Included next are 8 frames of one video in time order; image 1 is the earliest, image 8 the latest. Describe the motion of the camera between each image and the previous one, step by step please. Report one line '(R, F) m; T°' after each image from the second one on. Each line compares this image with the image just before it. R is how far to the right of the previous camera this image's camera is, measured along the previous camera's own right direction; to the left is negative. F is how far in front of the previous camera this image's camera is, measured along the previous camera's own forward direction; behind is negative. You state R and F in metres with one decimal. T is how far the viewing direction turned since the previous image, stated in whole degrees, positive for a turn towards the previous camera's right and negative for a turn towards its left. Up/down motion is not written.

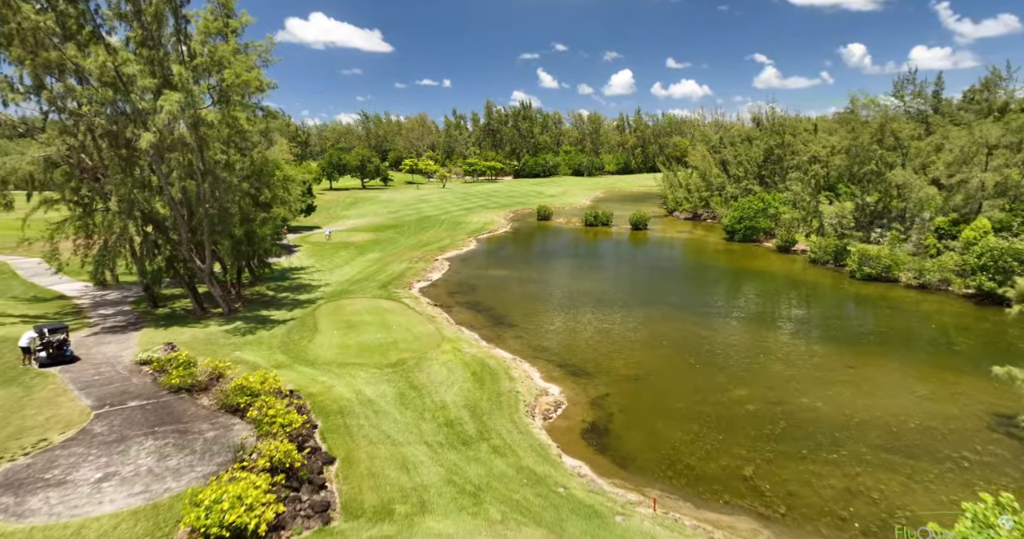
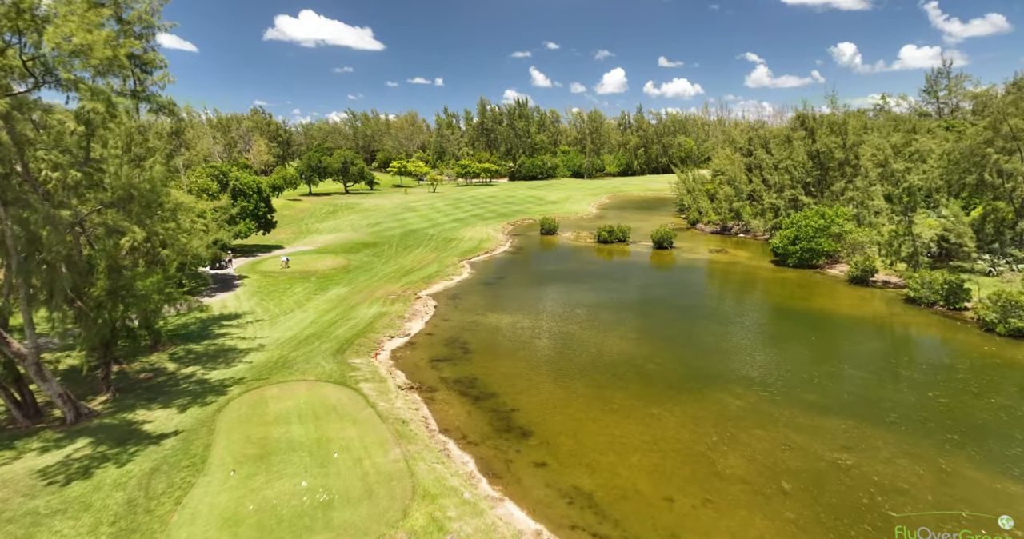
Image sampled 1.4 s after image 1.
(-0.6, +8.4) m; +1°
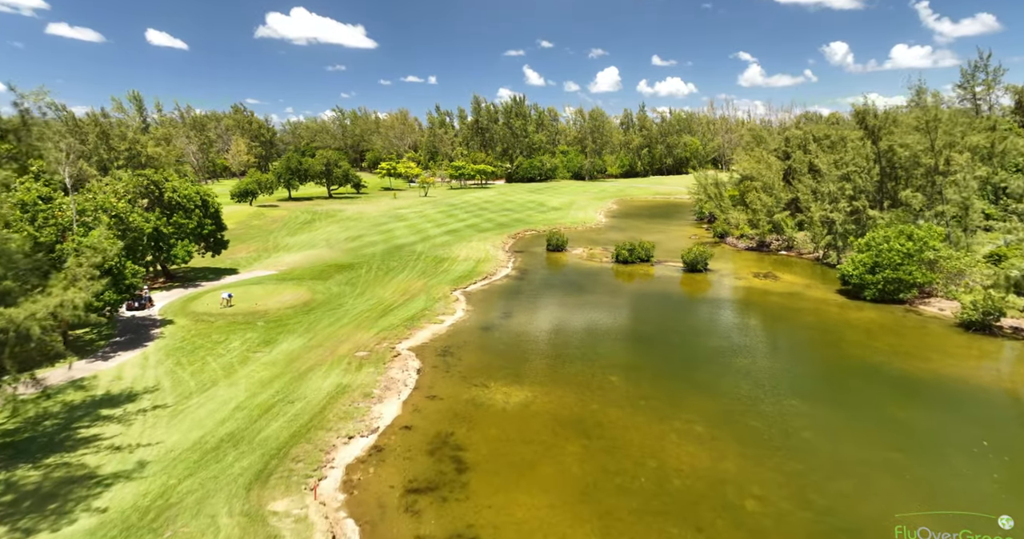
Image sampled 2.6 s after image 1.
(-0.6, +7.6) m; +1°
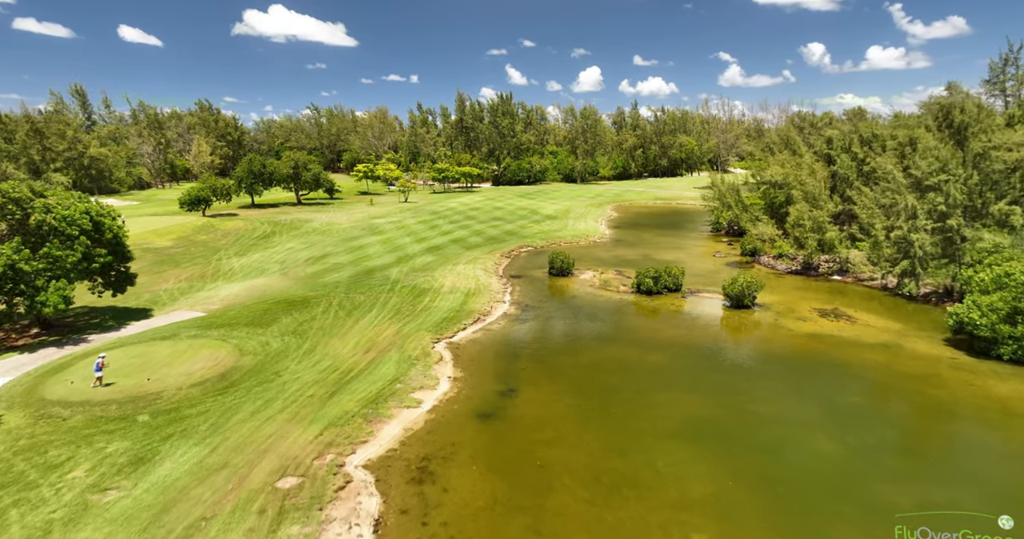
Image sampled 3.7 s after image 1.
(-0.8, +8.2) m; +2°
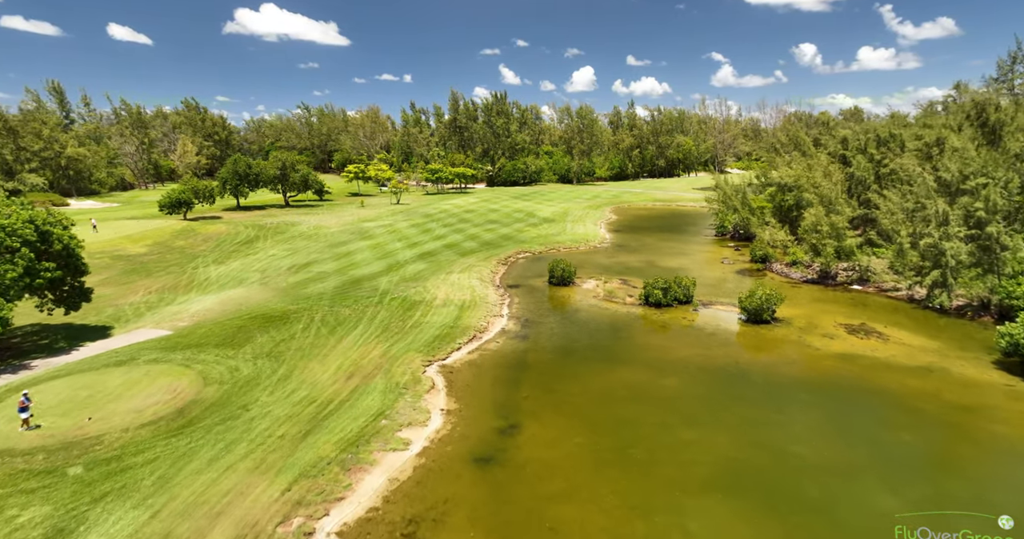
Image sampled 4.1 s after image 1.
(-0.3, +2.6) m; +1°
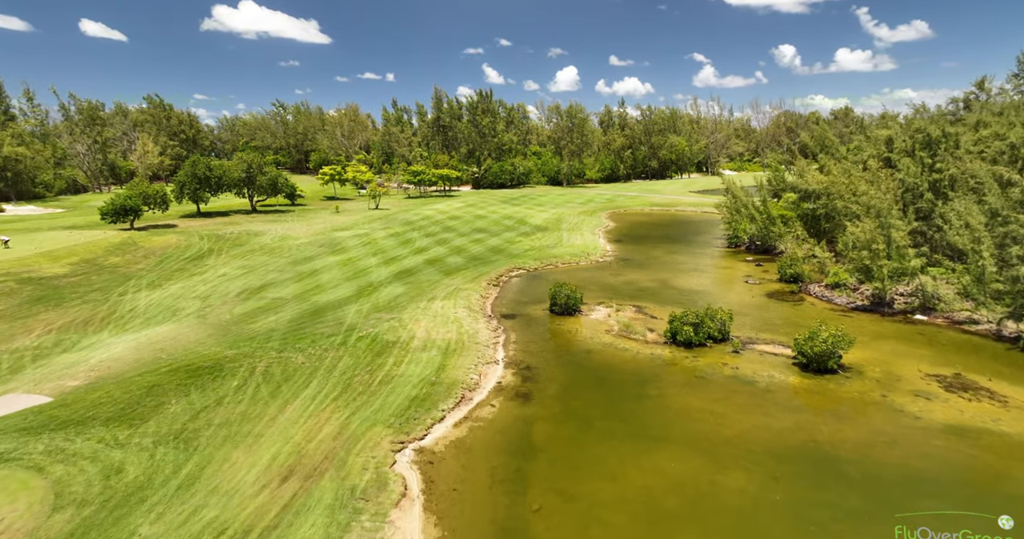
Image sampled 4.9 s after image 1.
(-0.5, +6.2) m; +2°
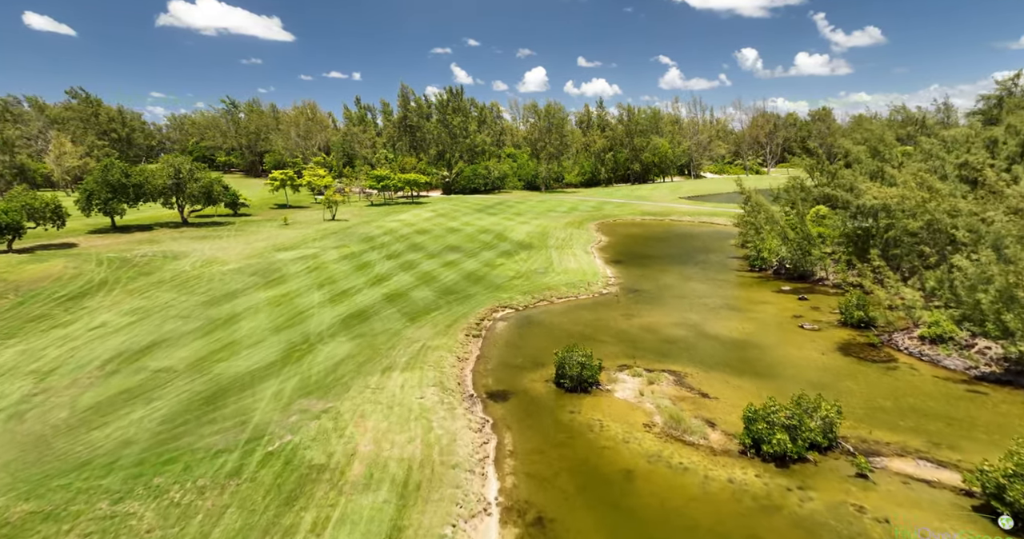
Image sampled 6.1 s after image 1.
(-0.8, +9.6) m; +3°
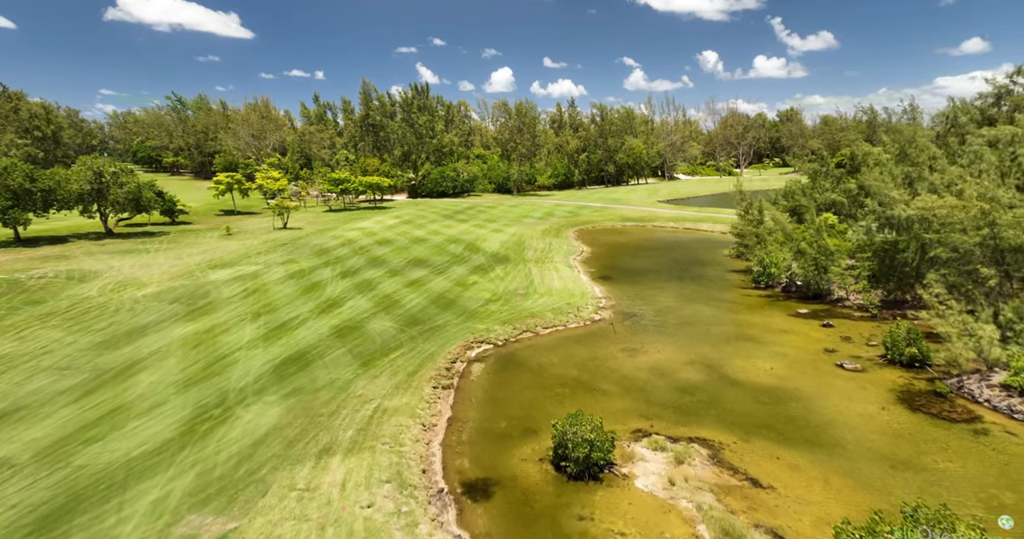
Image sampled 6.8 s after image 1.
(-0.4, +6.1) m; +3°
